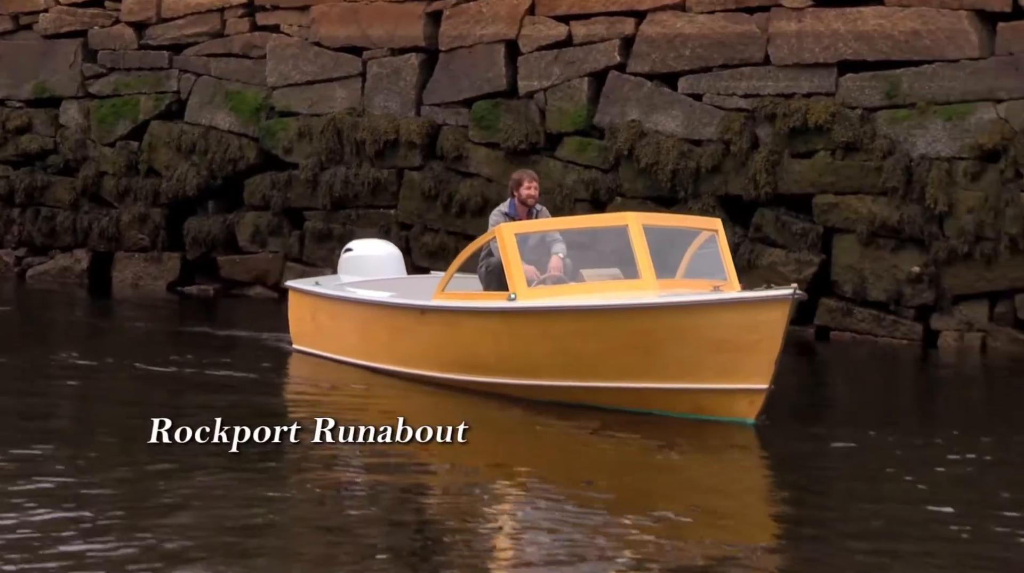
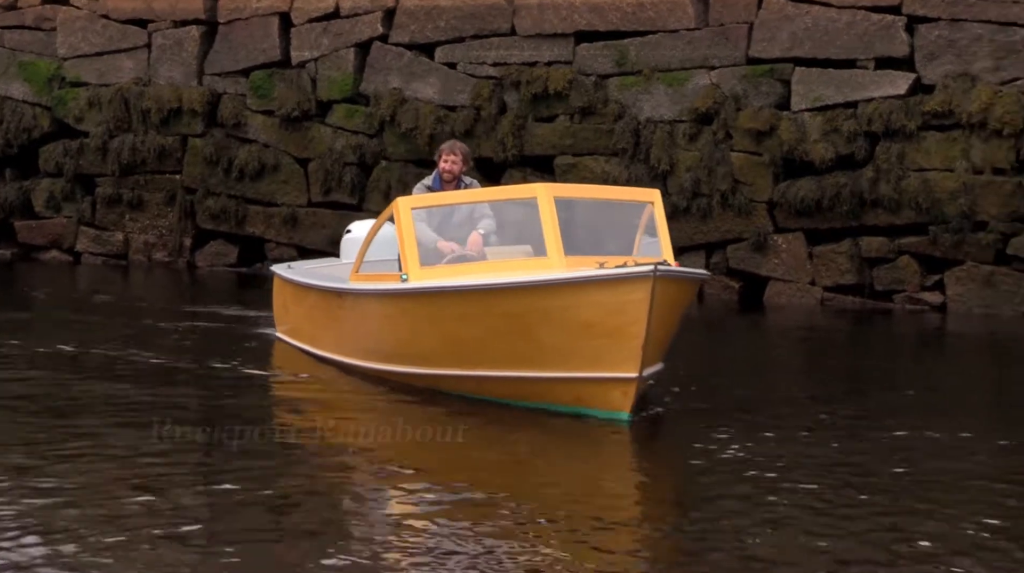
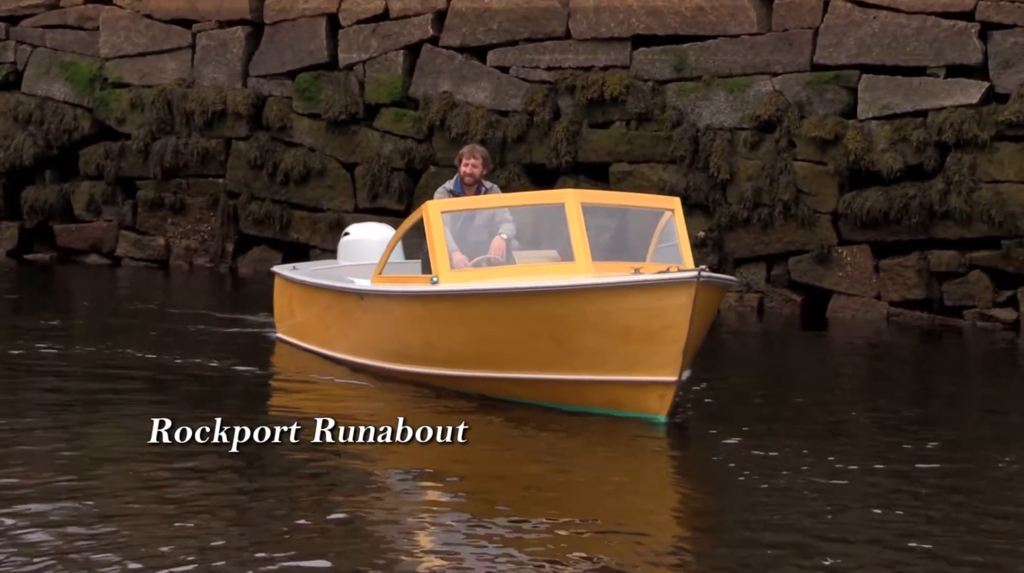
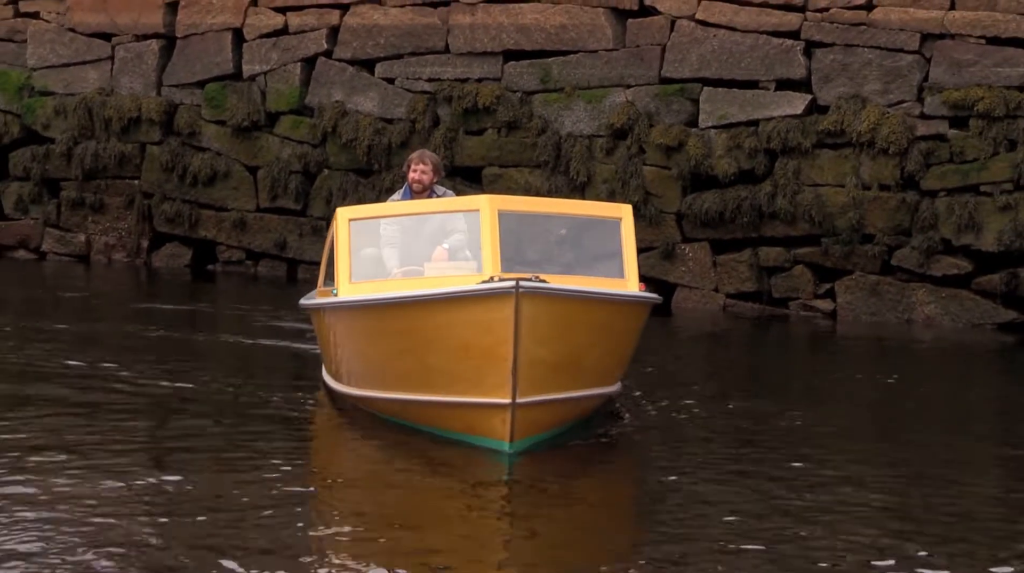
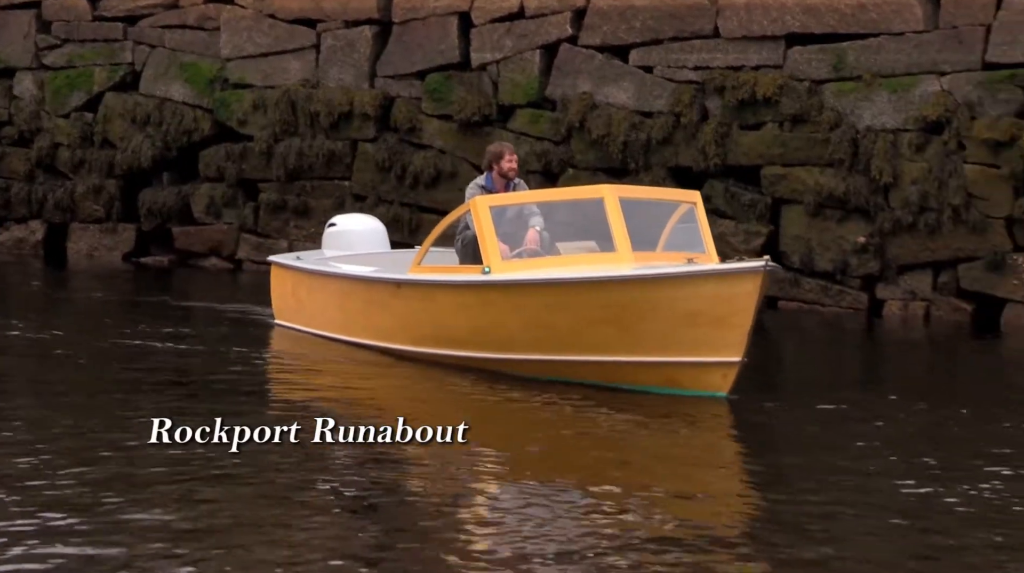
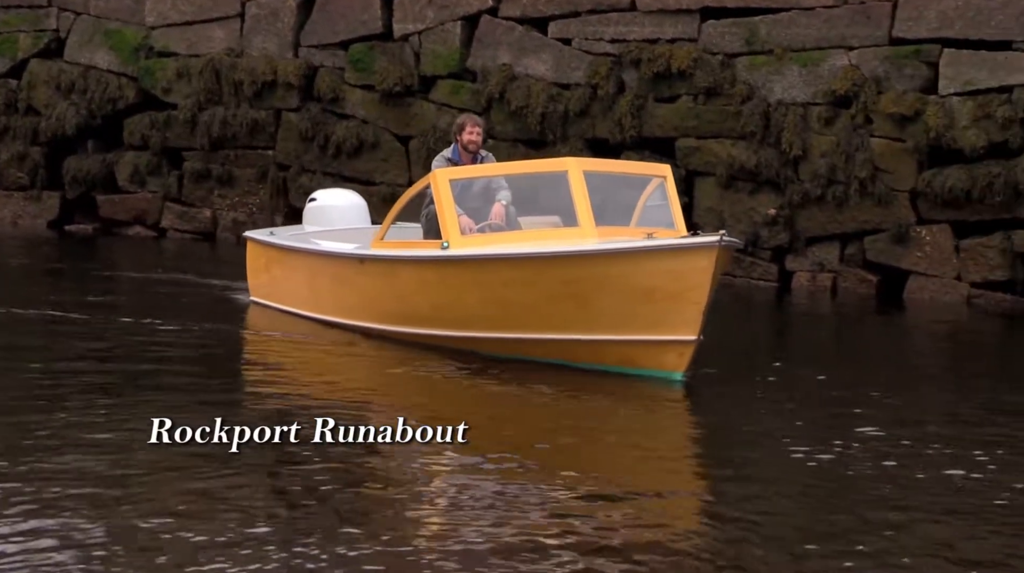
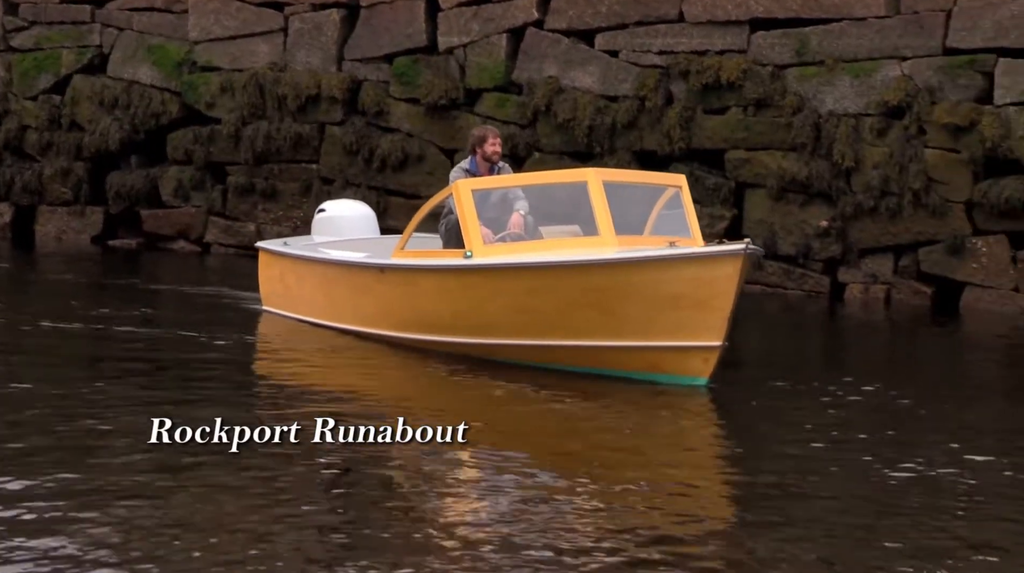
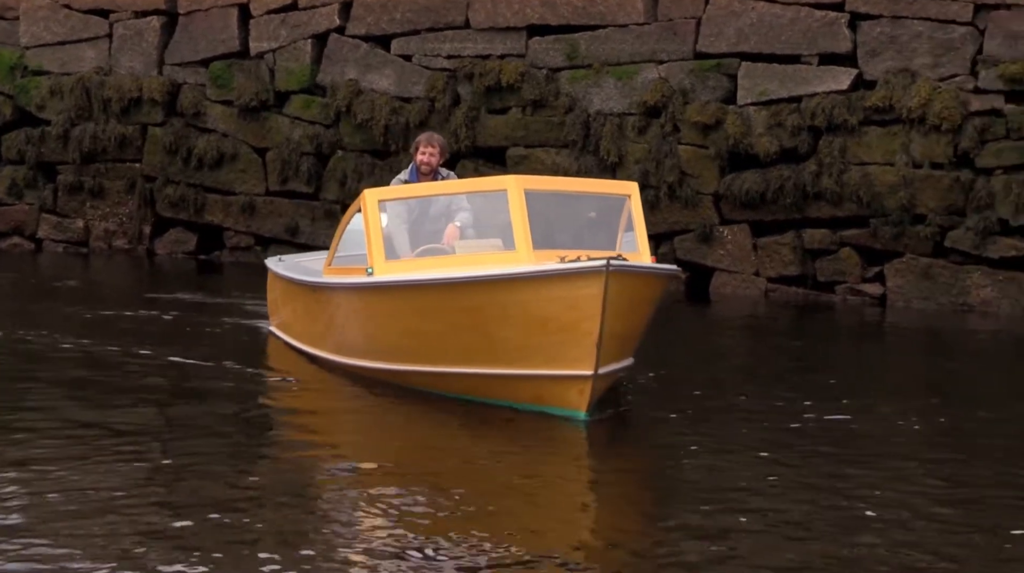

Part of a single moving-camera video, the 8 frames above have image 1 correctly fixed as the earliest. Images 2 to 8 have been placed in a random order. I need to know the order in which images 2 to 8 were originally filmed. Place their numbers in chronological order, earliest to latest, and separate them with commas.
5, 7, 6, 3, 2, 8, 4
